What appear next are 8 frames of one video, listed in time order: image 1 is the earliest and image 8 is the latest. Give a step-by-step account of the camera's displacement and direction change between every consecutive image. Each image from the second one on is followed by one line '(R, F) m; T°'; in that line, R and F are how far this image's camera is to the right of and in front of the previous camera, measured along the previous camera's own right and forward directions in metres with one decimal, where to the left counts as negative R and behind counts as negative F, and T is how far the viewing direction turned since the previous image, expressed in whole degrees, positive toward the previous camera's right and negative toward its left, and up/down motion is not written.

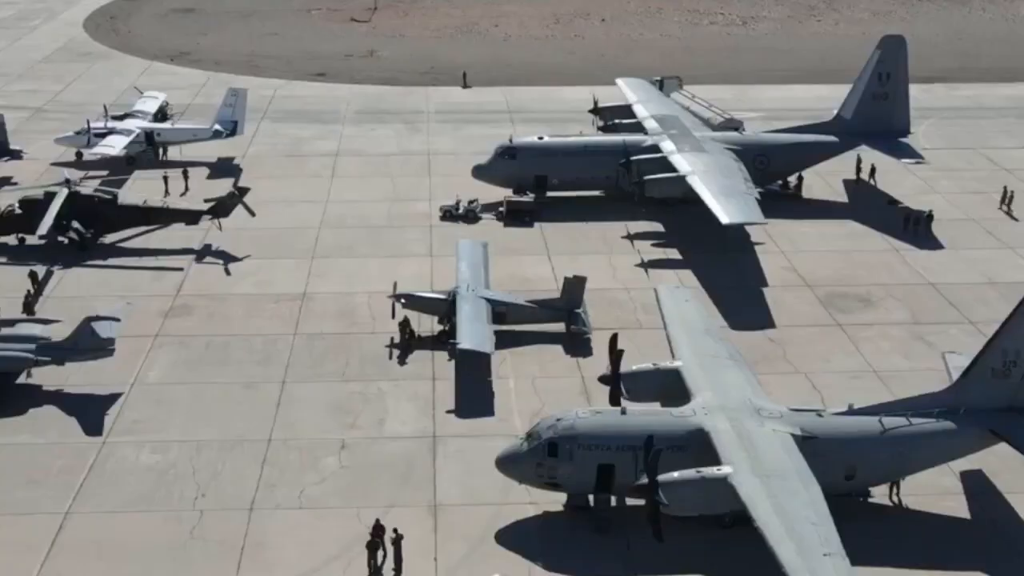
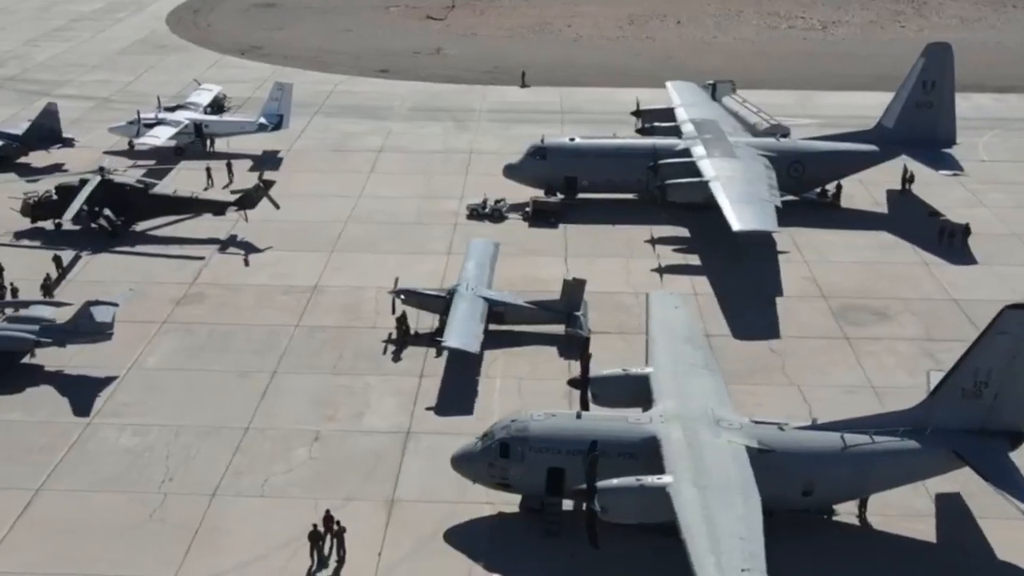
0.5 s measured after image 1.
(+3.5, +0.1) m; -5°
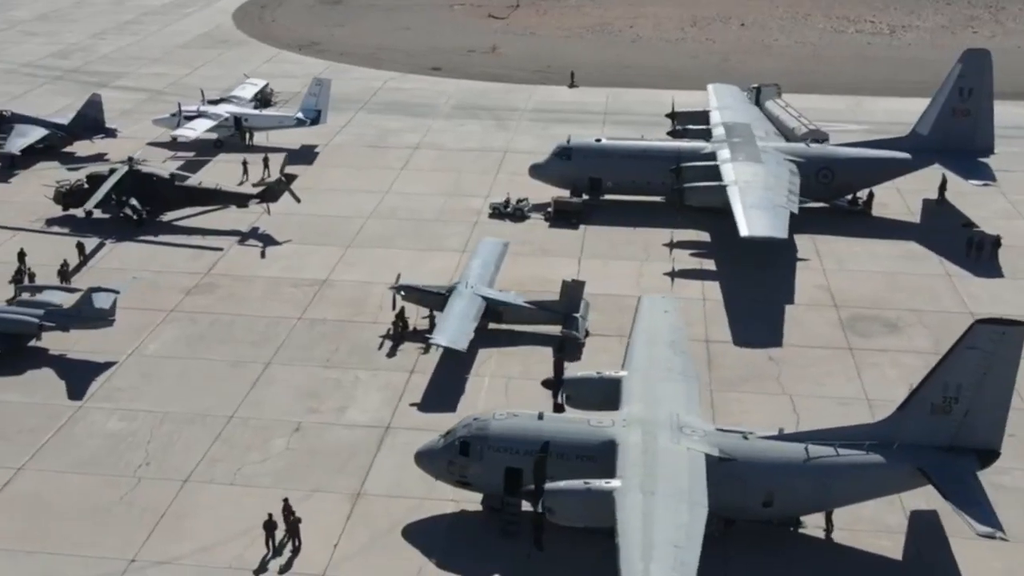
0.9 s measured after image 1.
(+2.9, +0.1) m; -4°
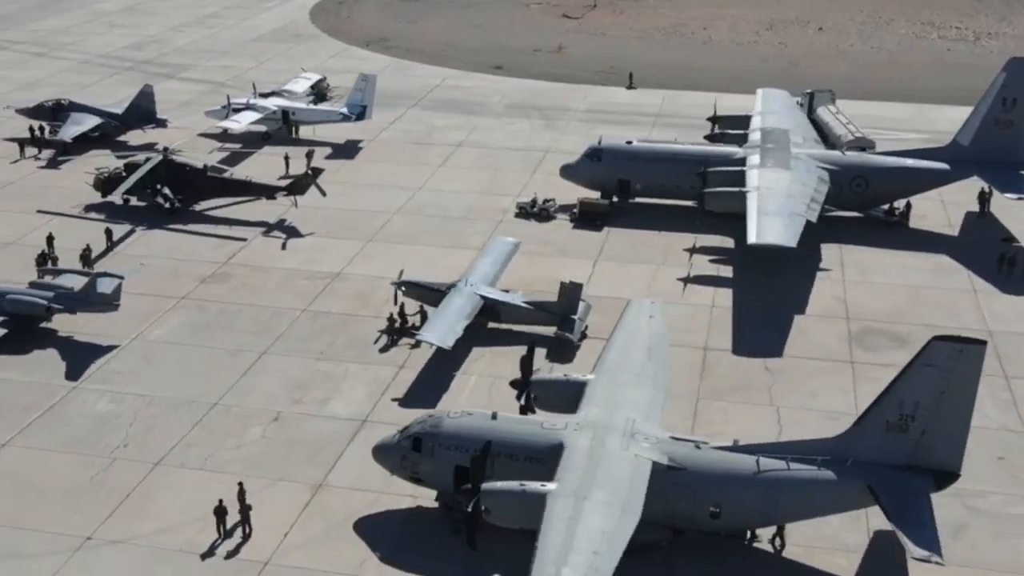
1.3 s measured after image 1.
(+3.5, +0.1) m; -5°
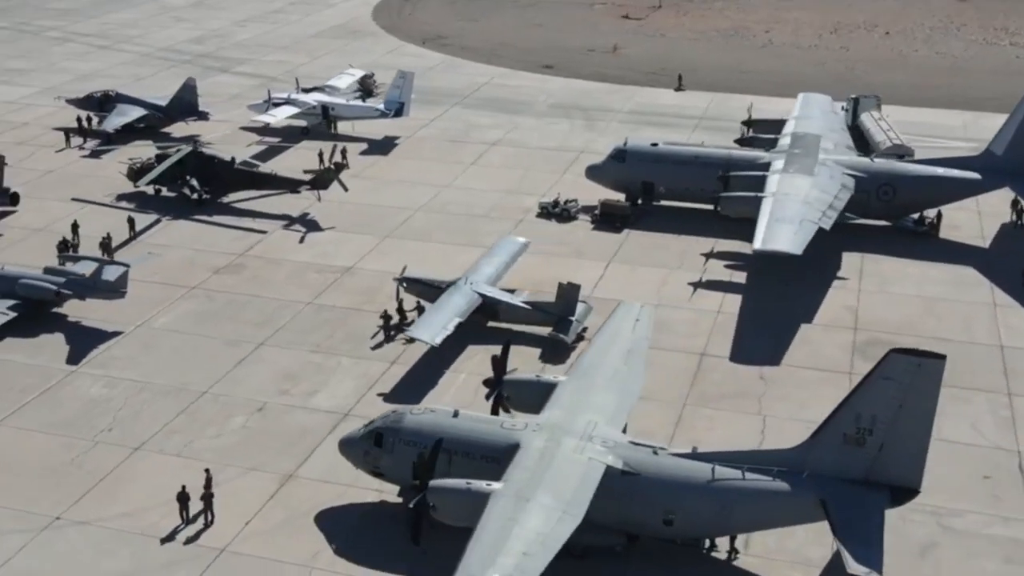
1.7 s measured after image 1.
(+2.9, +0.1) m; -4°
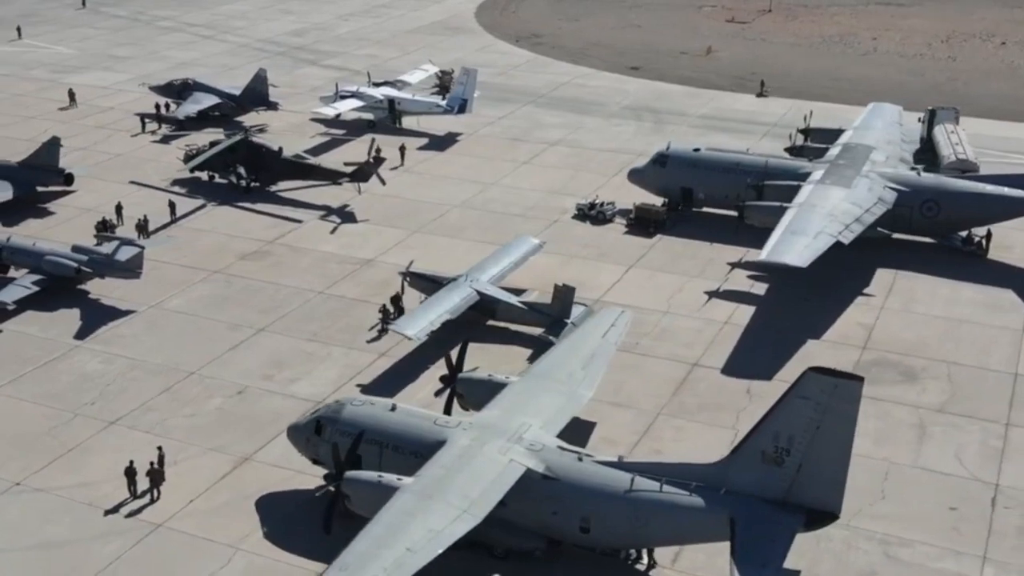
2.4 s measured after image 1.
(+4.9, +0.3) m; -7°
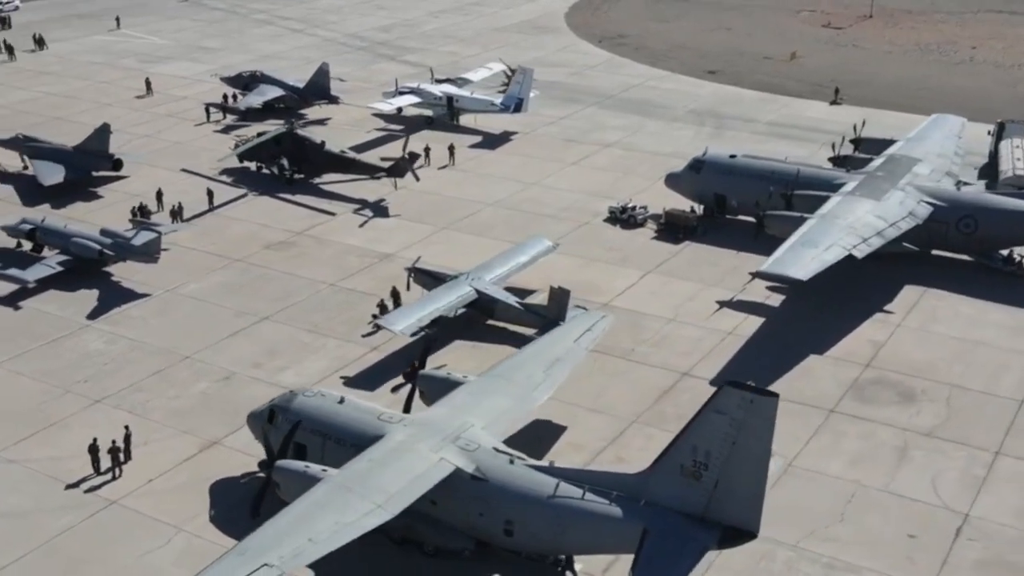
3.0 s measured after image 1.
(+4.3, +0.2) m; -6°
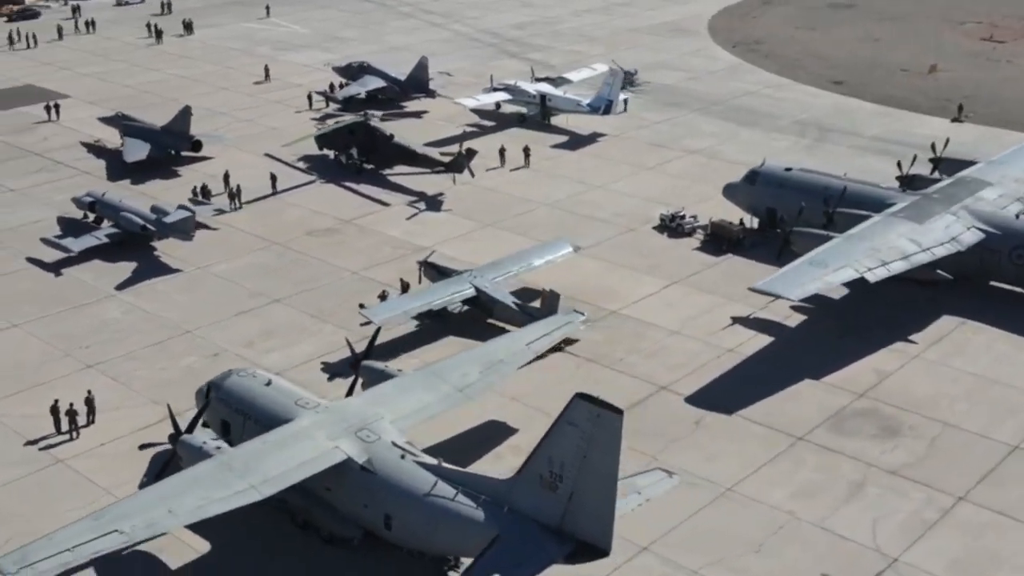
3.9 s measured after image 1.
(+6.9, +0.6) m; -10°
